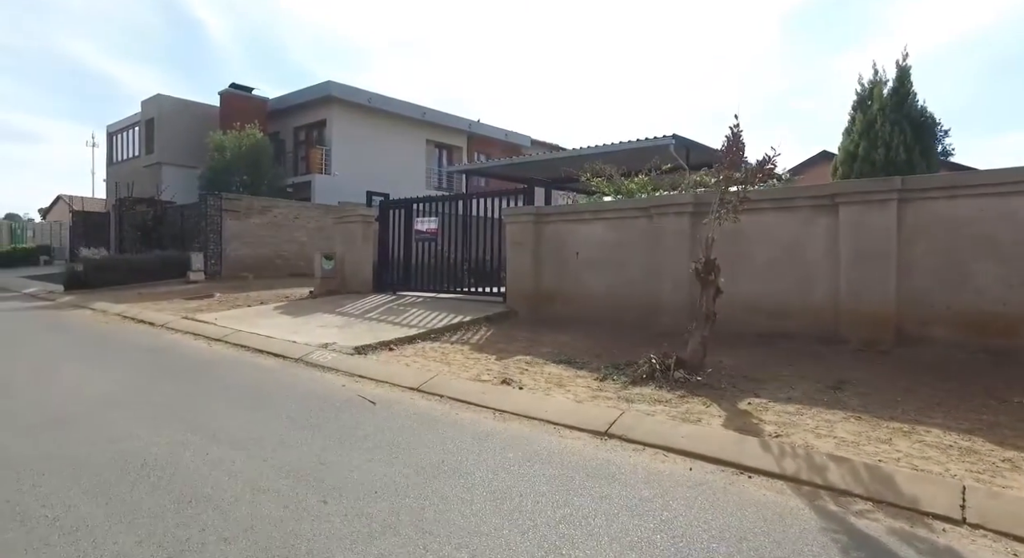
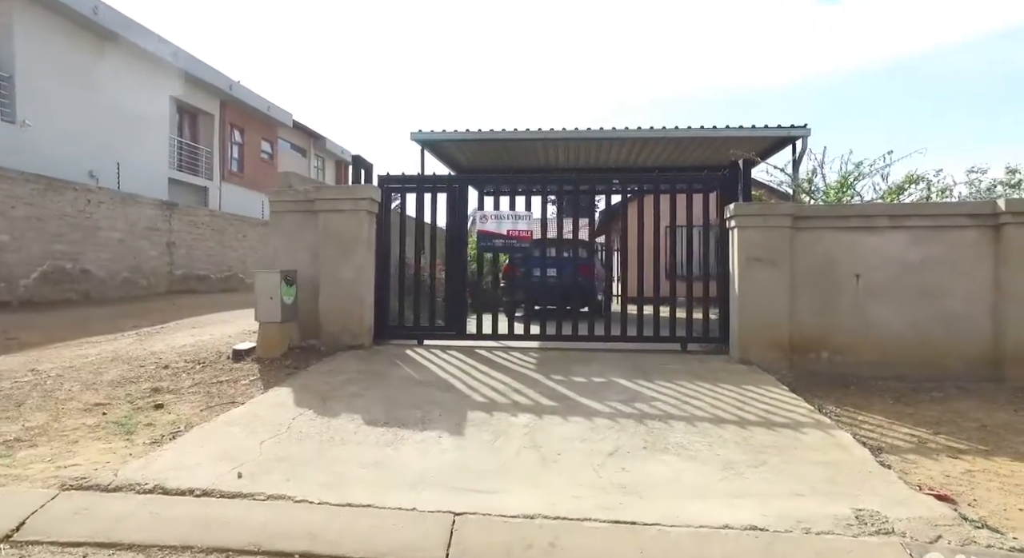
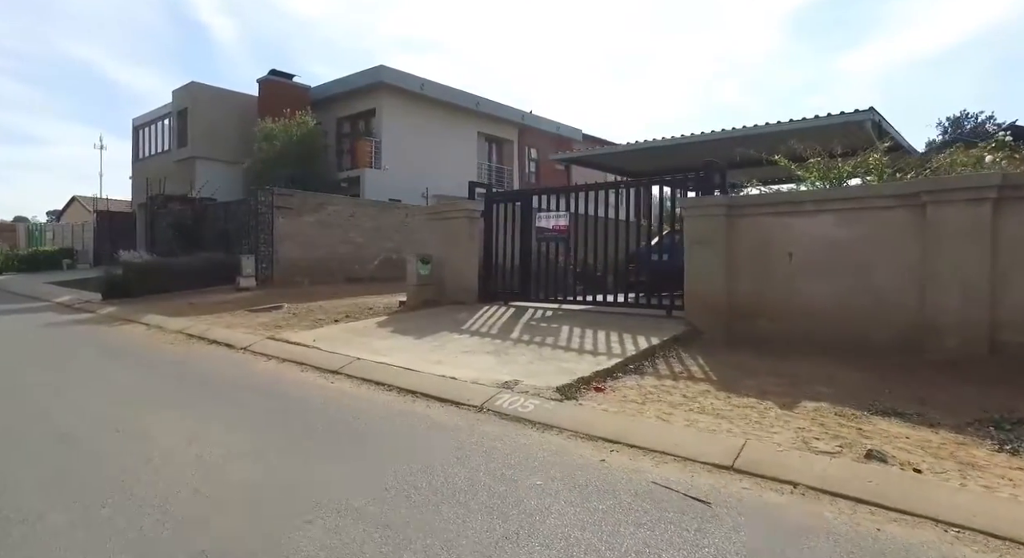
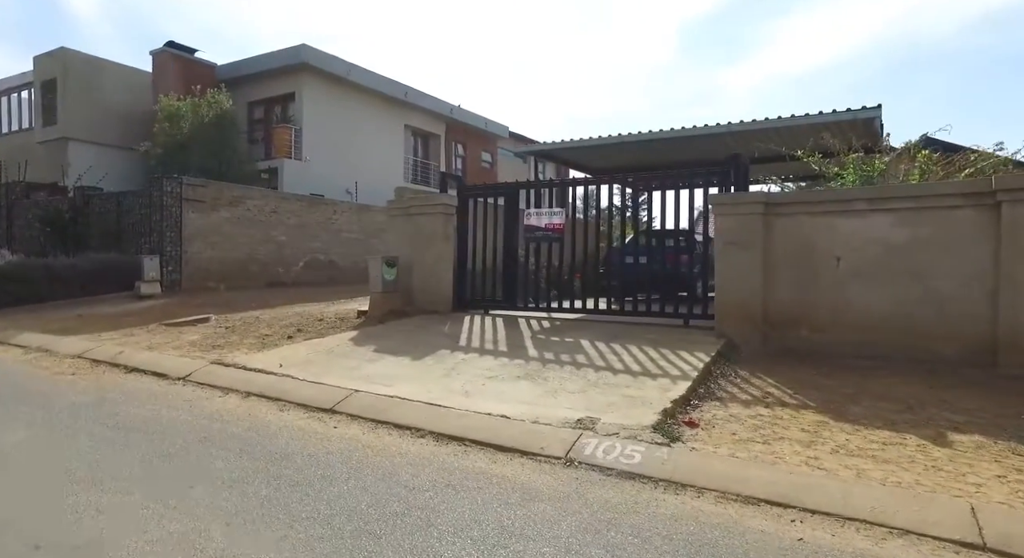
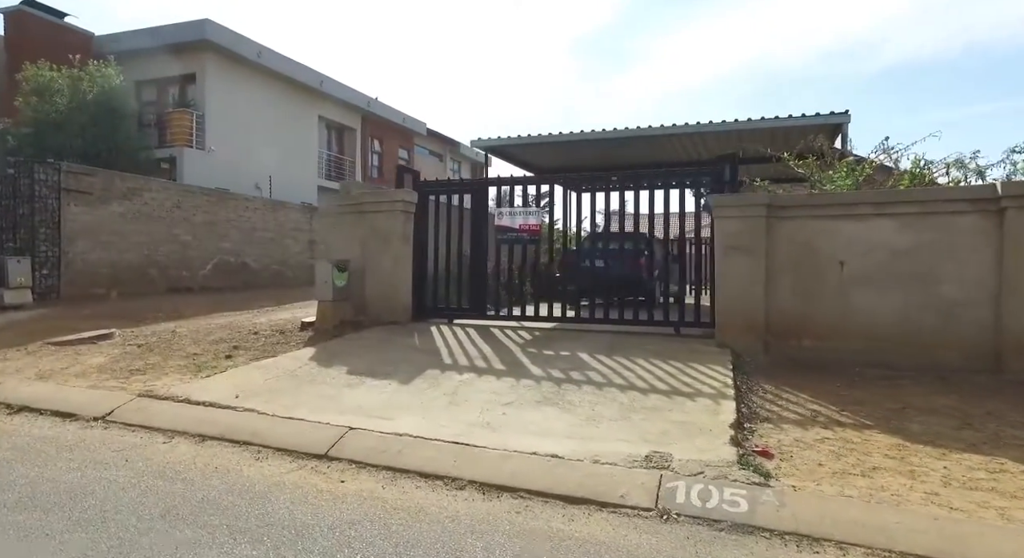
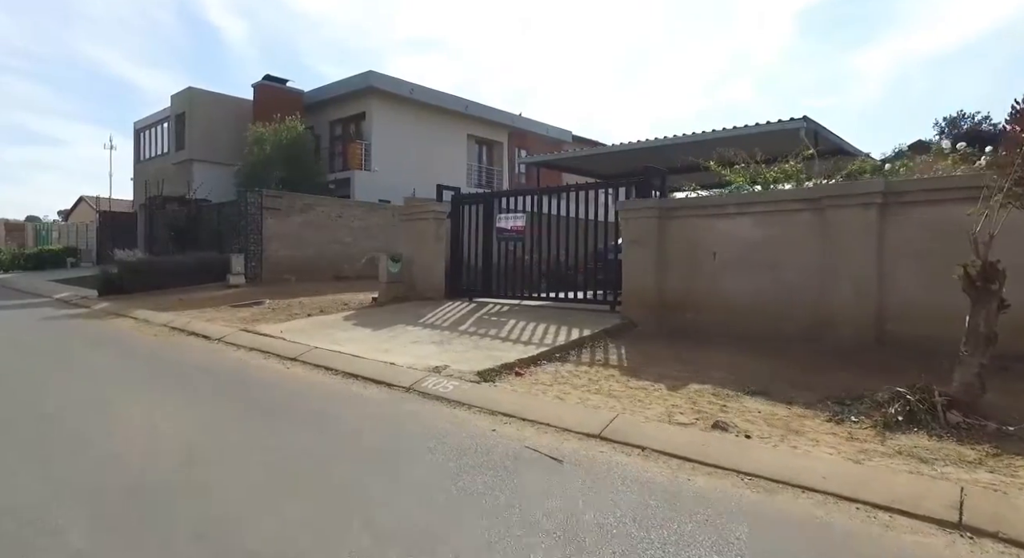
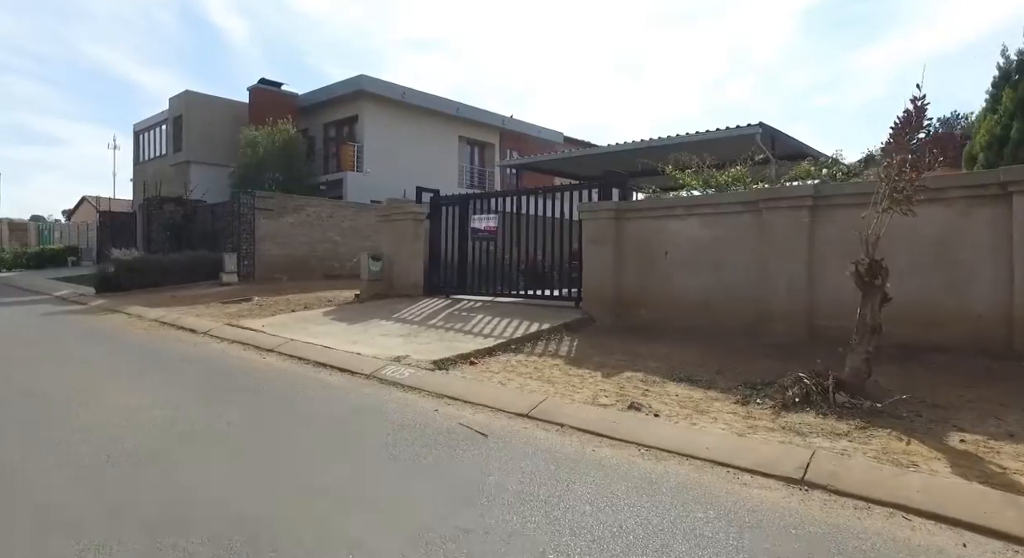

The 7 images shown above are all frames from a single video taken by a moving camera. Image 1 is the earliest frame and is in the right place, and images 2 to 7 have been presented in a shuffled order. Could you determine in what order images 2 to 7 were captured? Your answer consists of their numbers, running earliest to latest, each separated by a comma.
7, 6, 3, 4, 5, 2
